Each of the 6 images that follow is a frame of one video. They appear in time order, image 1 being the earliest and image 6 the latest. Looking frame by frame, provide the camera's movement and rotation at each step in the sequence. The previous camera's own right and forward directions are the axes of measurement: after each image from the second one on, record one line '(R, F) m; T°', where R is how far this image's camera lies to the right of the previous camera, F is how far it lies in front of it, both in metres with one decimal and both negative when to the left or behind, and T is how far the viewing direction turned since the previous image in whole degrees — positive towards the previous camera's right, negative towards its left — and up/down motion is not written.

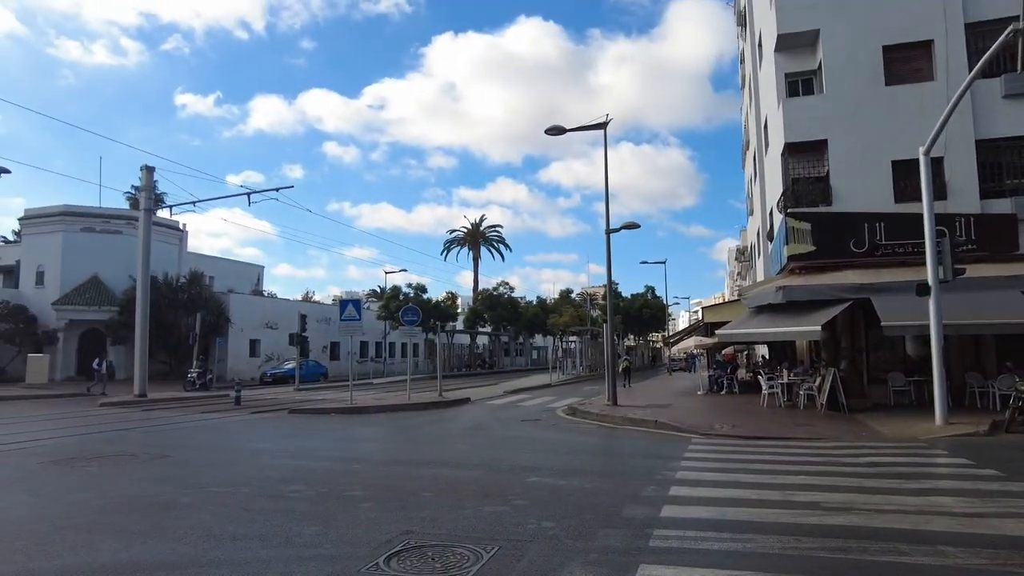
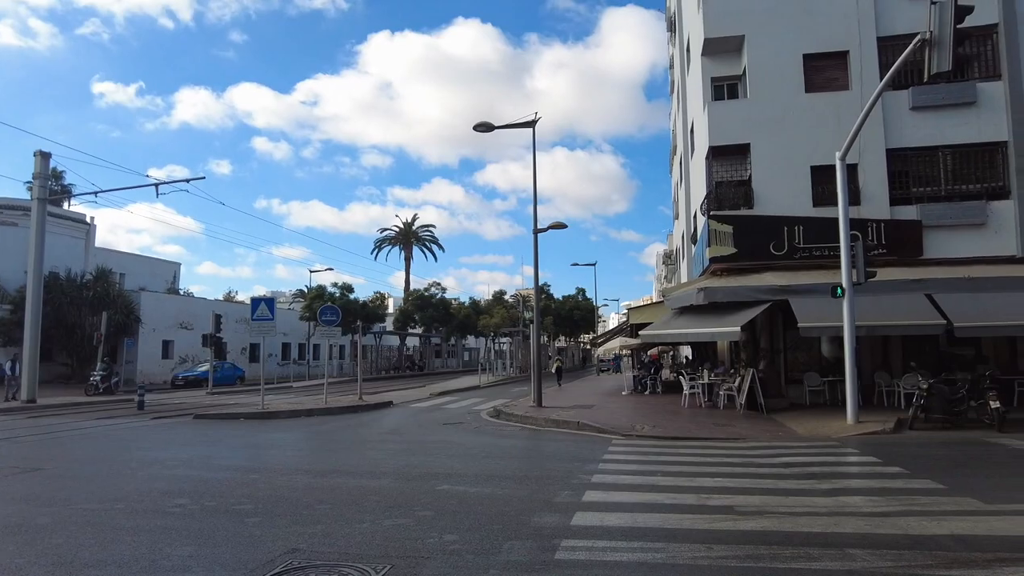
(+0.3, +0.5) m; +6°
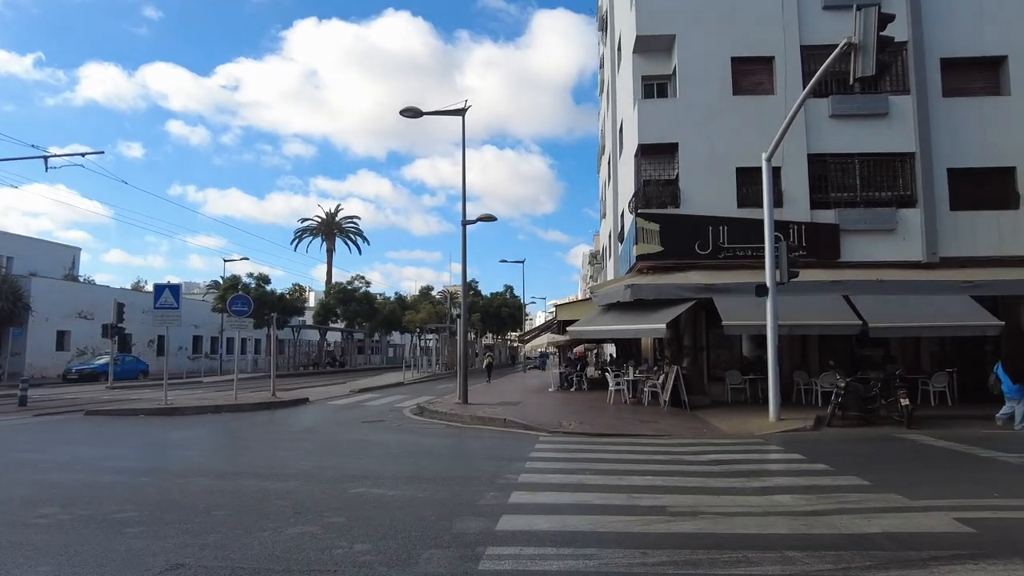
(0.0, +0.5) m; +6°
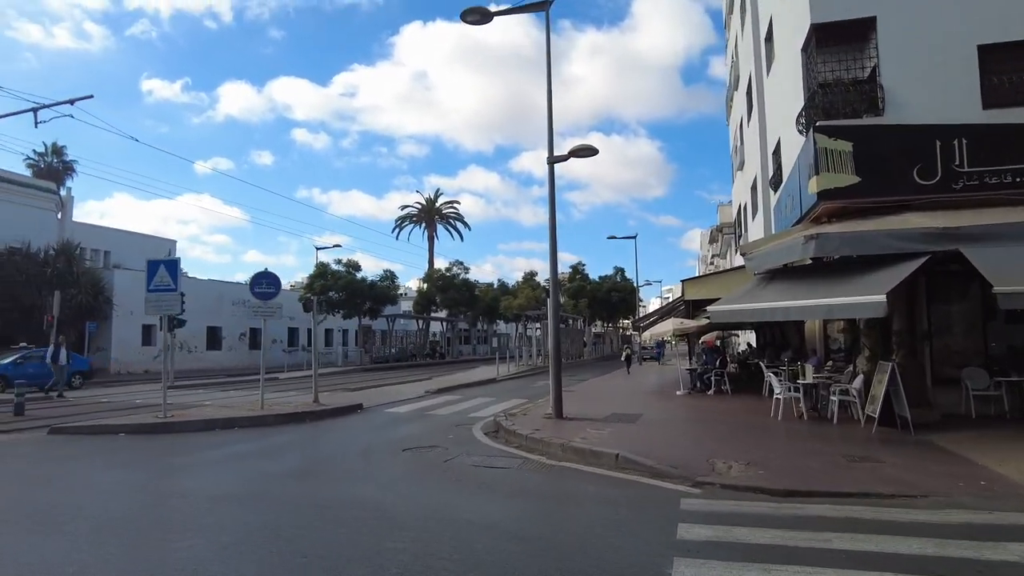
(0.0, +5.7) m; -10°
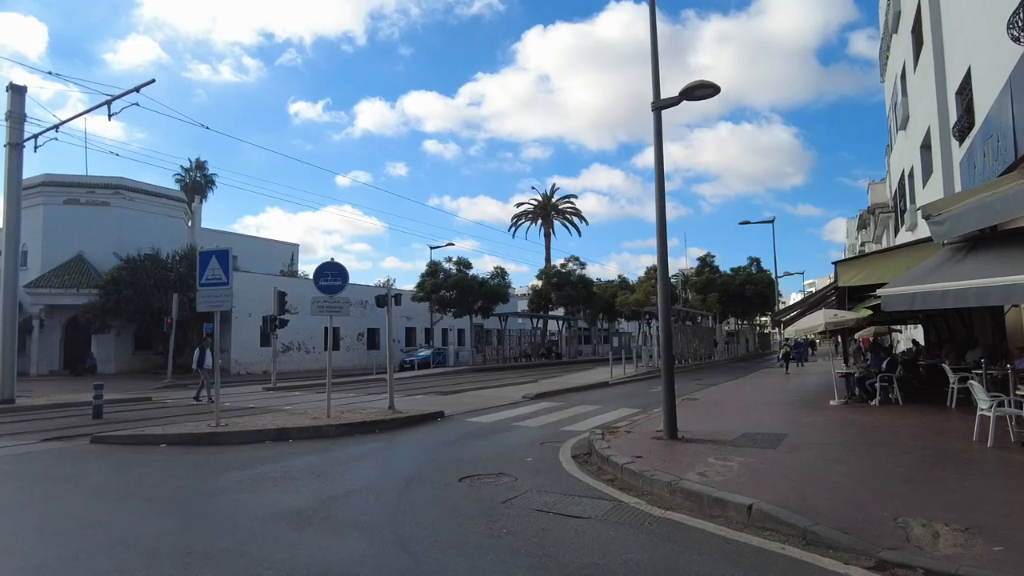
(+0.5, +2.7) m; -11°
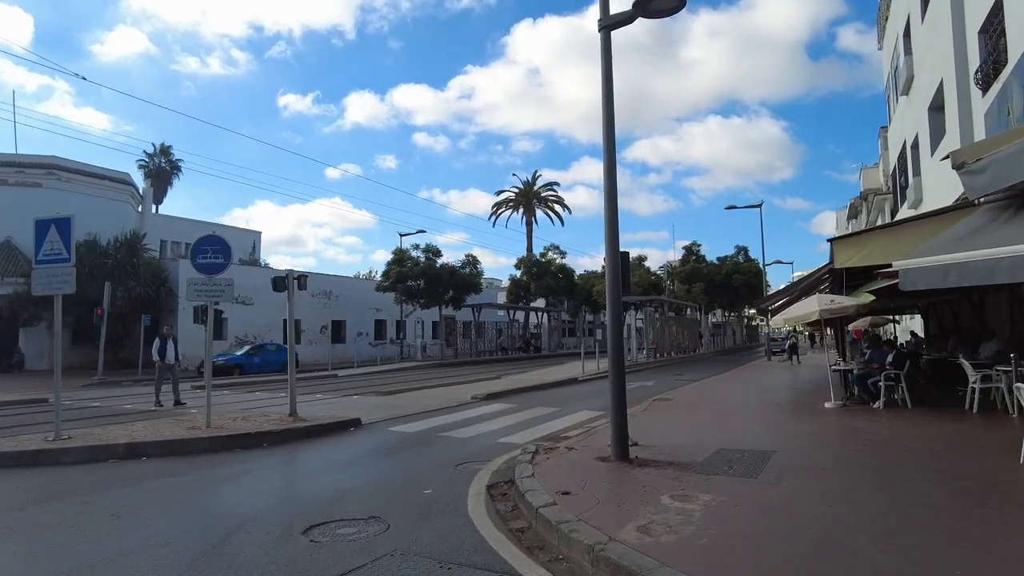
(+1.1, +2.5) m; +1°
